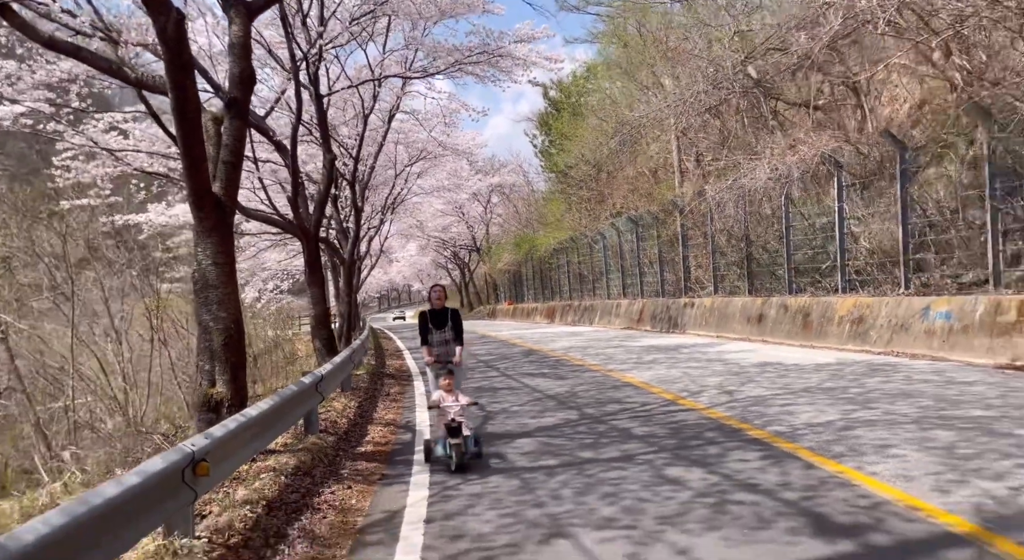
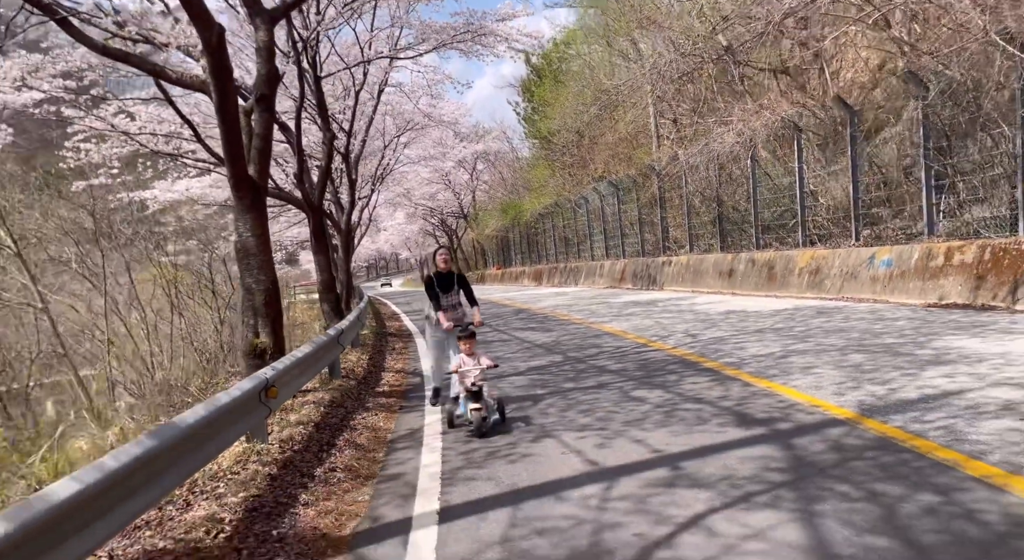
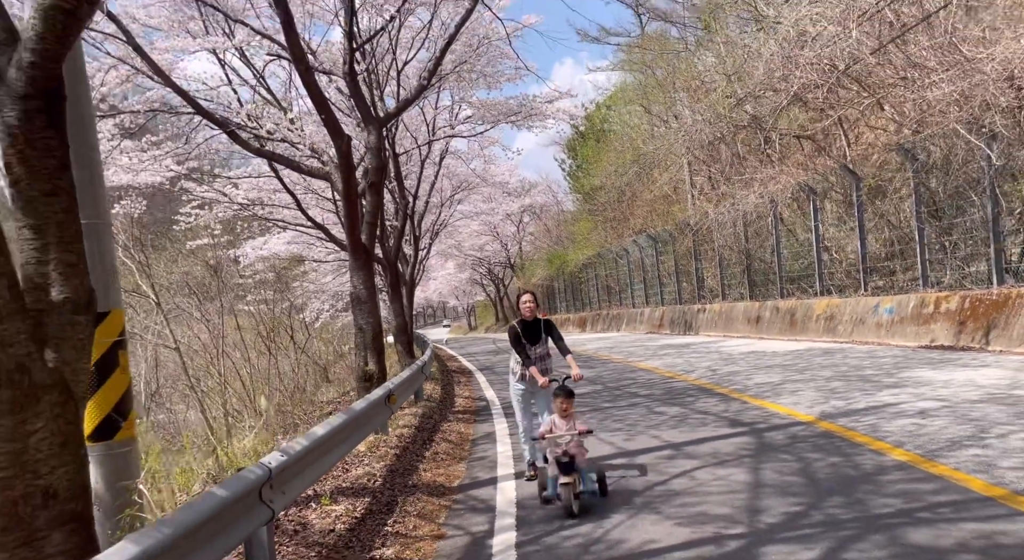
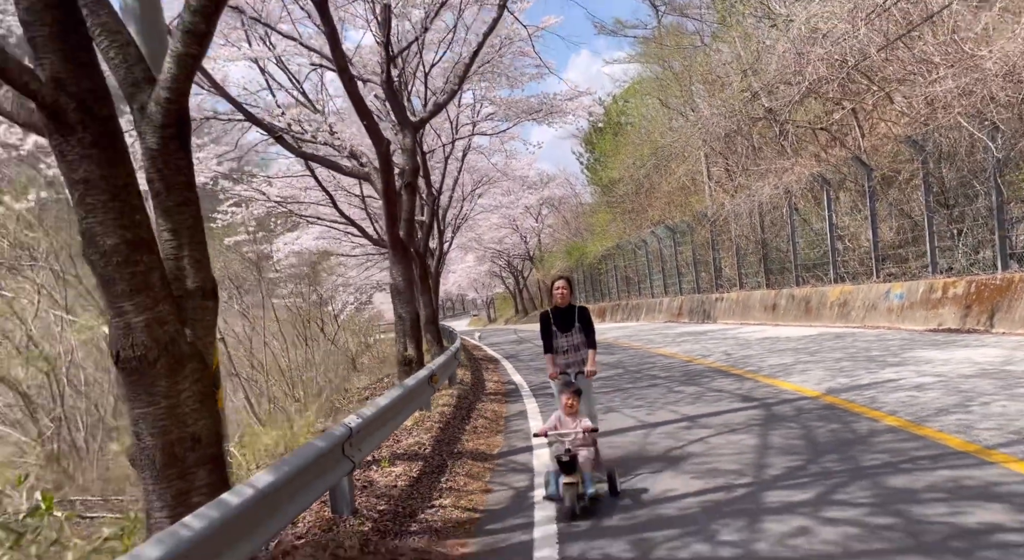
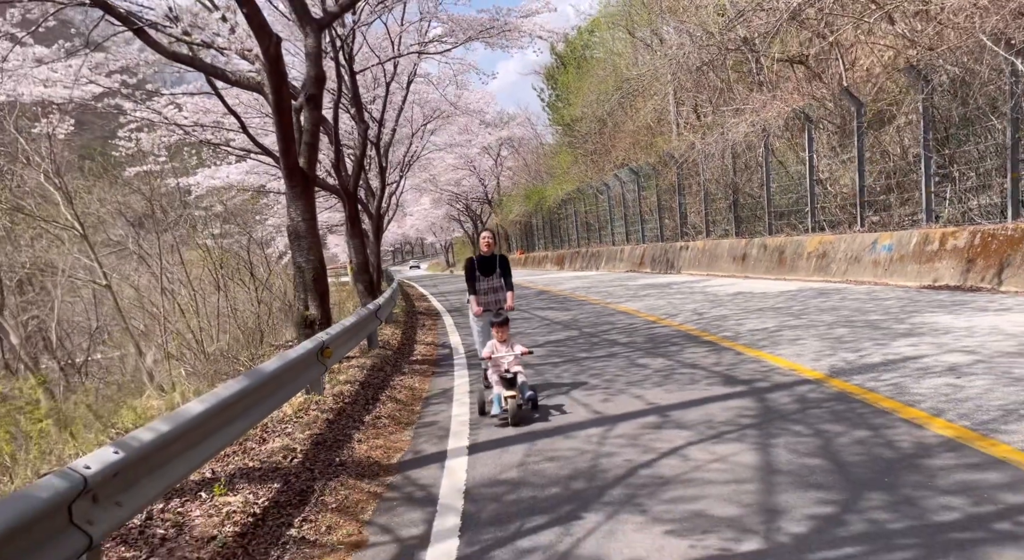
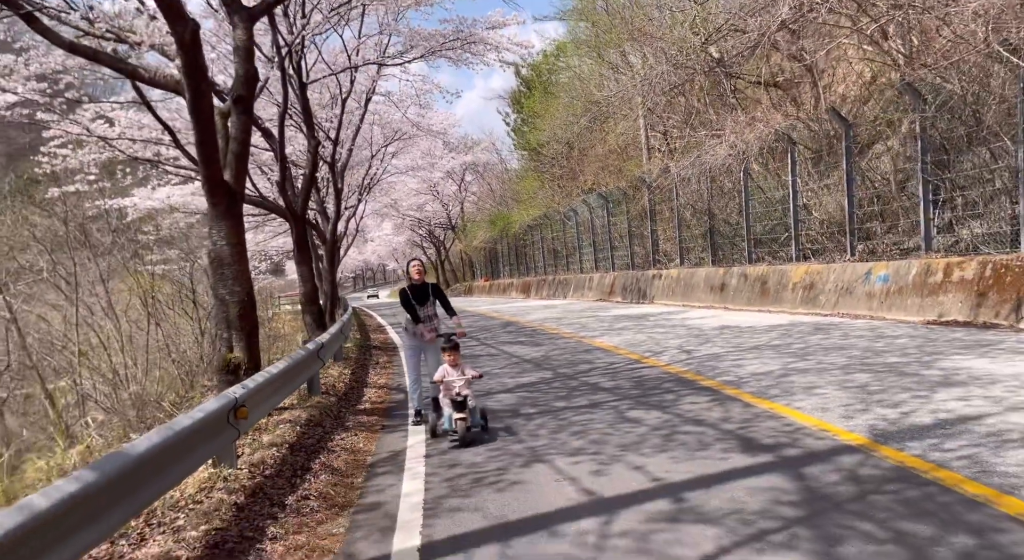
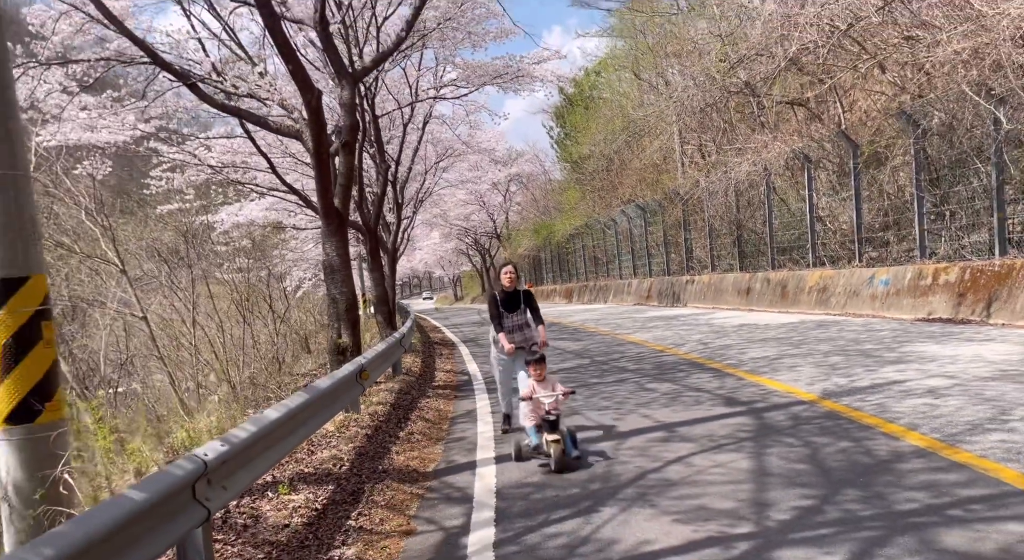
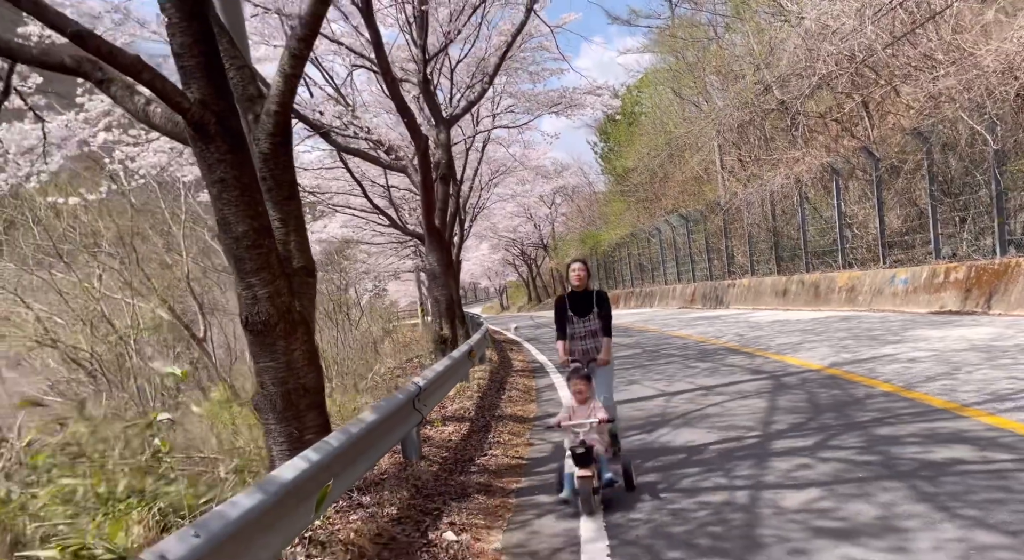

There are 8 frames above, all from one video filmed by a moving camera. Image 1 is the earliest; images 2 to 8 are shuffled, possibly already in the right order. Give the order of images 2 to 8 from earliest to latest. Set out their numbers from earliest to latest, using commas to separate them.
6, 2, 5, 7, 3, 4, 8
